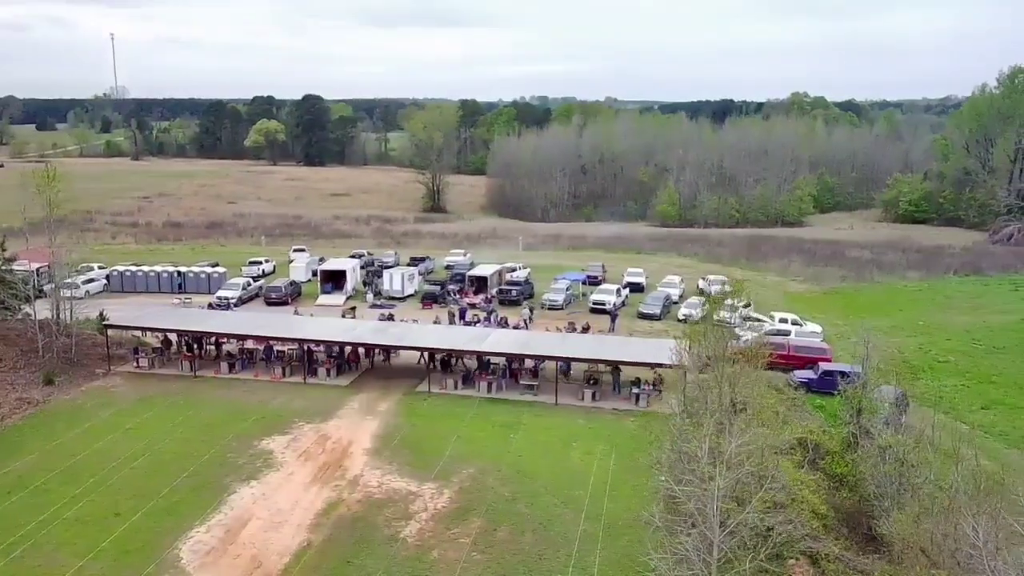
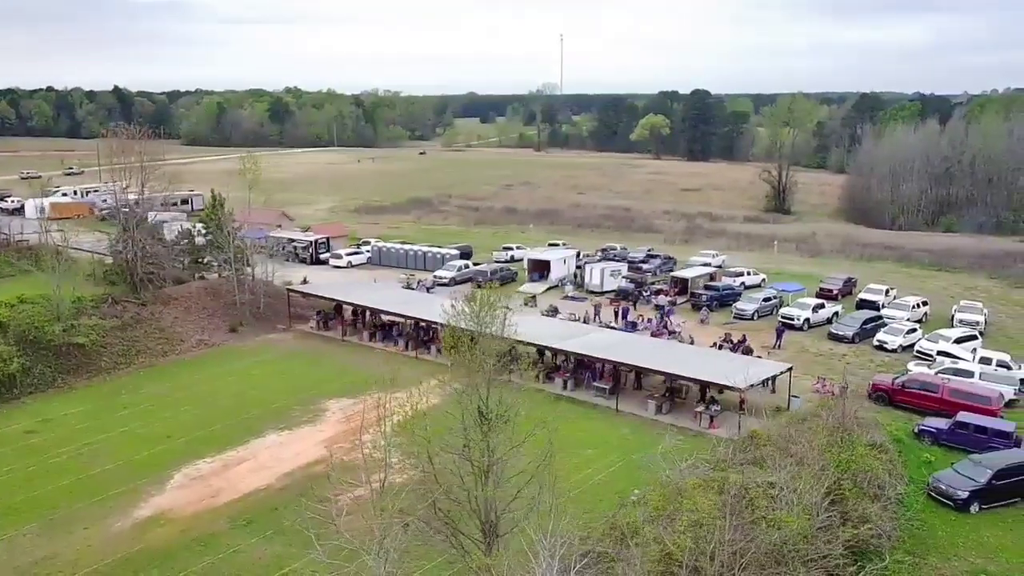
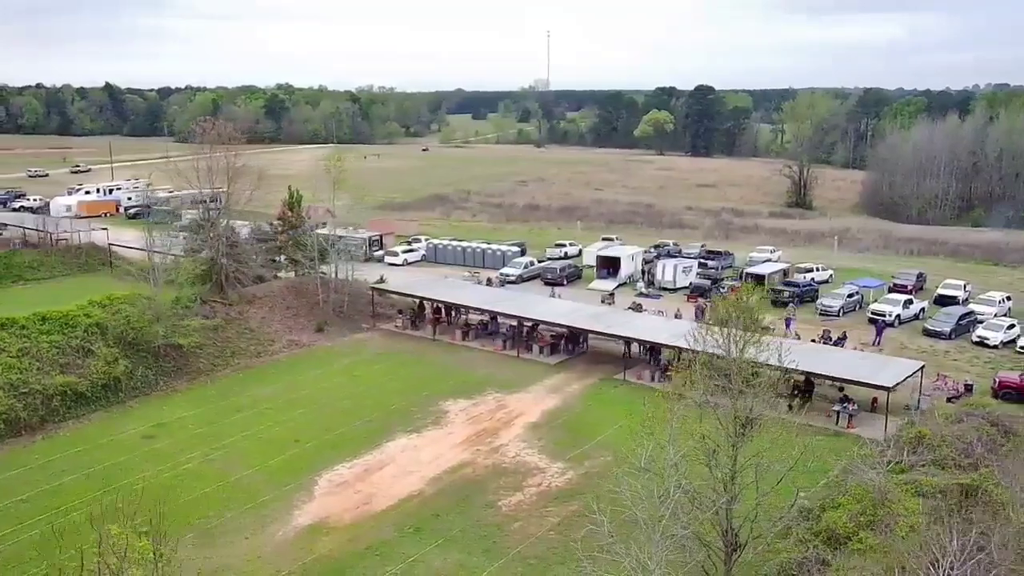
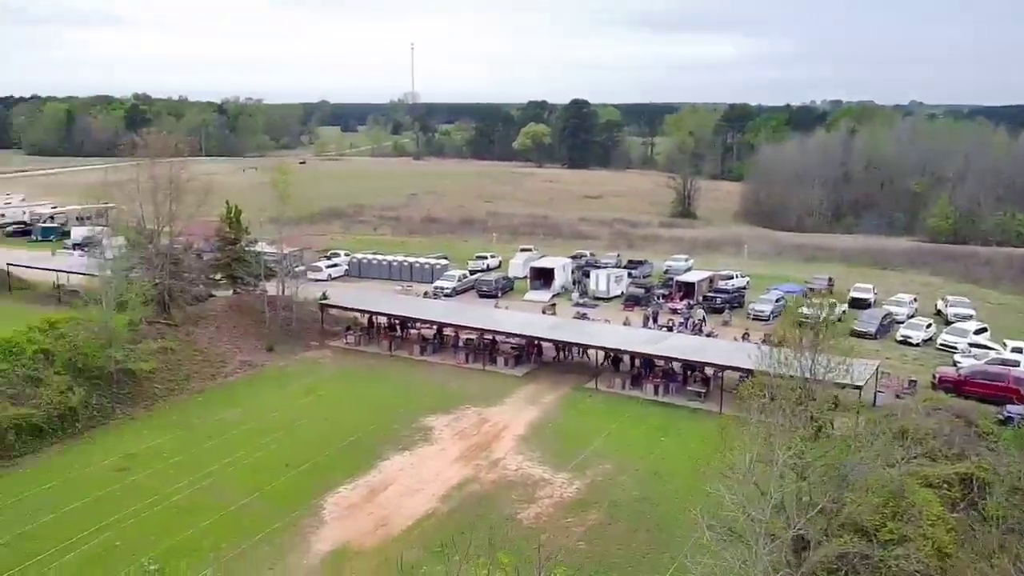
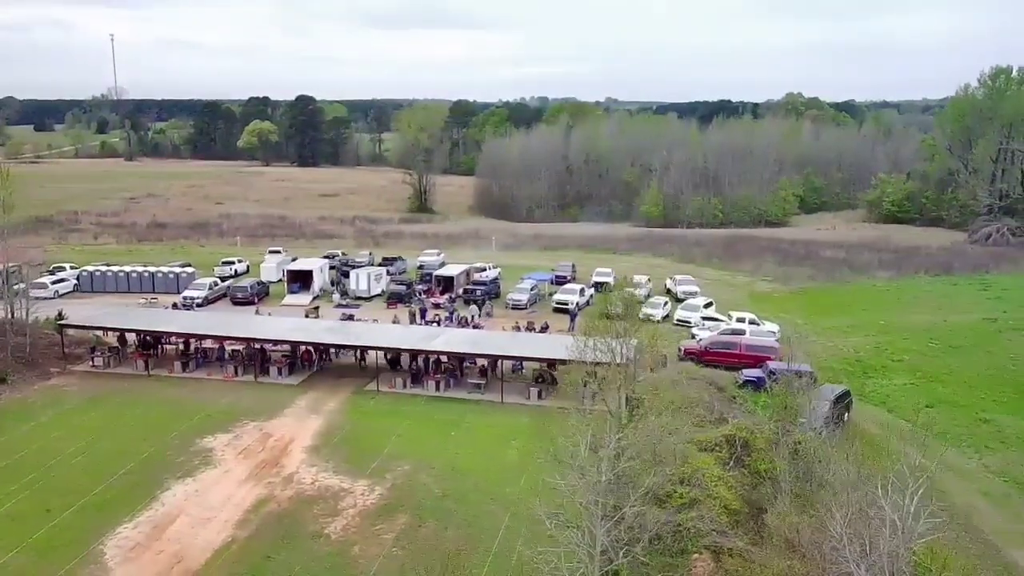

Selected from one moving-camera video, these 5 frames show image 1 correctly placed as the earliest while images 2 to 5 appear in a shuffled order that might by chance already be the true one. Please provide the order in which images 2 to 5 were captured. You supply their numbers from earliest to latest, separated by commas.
5, 4, 3, 2
